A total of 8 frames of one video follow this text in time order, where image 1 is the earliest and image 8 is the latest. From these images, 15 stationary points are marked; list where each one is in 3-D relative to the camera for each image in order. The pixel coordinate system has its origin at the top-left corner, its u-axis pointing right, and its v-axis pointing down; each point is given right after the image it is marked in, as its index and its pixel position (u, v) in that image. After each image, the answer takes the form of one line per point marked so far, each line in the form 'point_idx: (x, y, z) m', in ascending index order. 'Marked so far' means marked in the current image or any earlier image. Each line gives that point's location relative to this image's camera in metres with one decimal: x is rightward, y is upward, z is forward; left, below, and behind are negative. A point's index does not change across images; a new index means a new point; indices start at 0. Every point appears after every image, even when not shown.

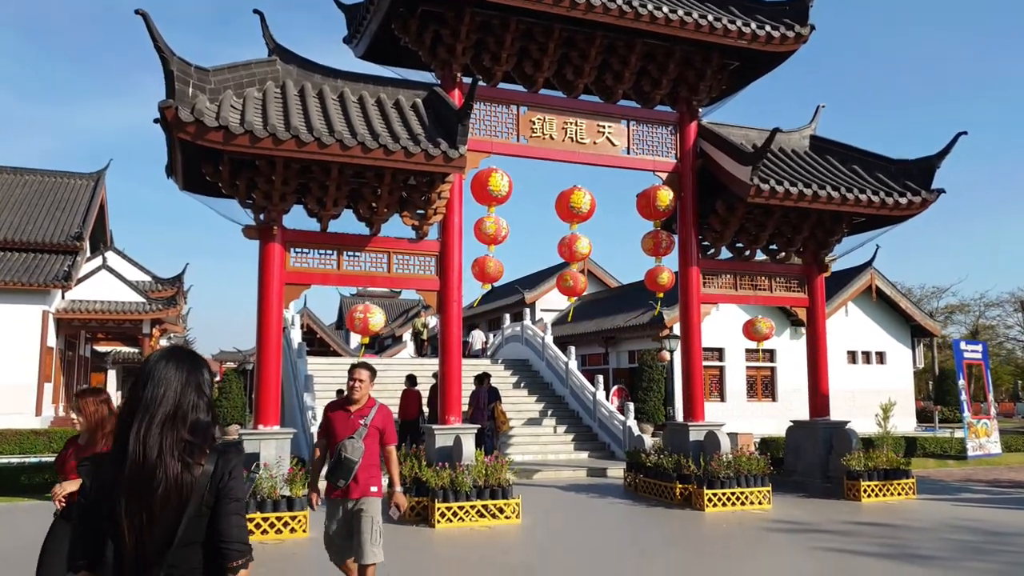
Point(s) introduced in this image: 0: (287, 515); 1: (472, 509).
0: (-2.2, -2.3, +7.7) m
1: (-0.4, -2.3, +8.2) m
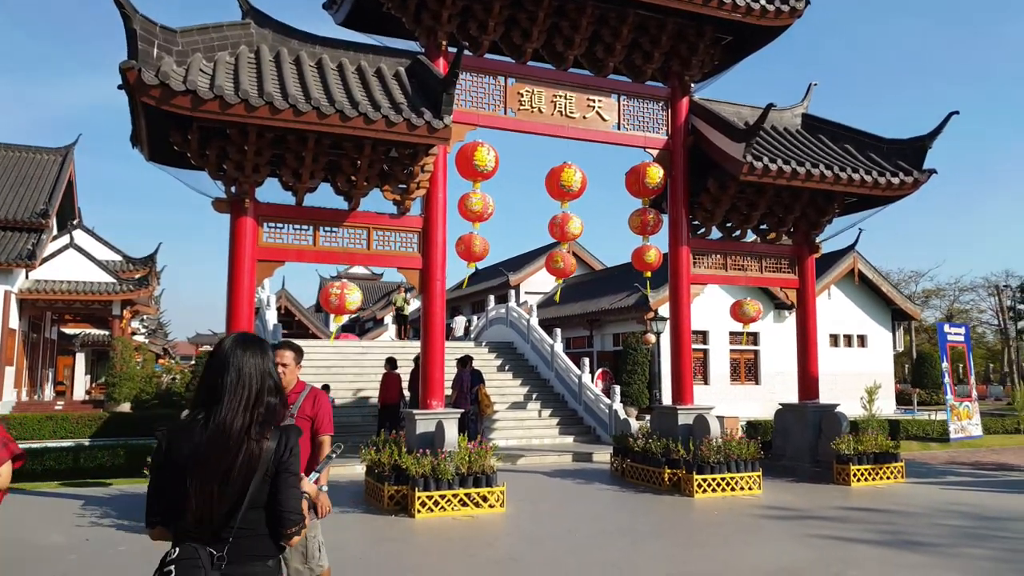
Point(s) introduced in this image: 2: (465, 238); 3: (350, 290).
0: (-2.4, -2.1, +7.3) m
1: (-0.6, -2.1, +7.9) m
2: (-0.5, +0.6, +8.9) m
3: (-1.8, 0.0, +8.6) m
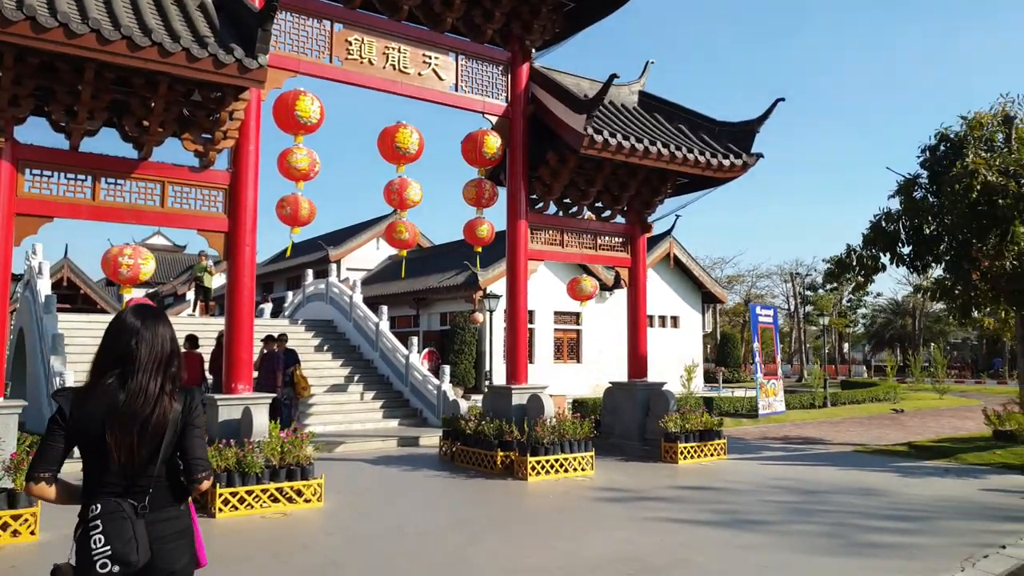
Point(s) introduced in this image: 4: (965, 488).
0: (-3.8, -1.7, +6.0) m
1: (-2.2, -1.8, +6.9) m
2: (-2.3, +0.9, +7.9) m
3: (-3.5, +0.3, +7.3) m
4: (+4.1, -1.8, +7.0) m
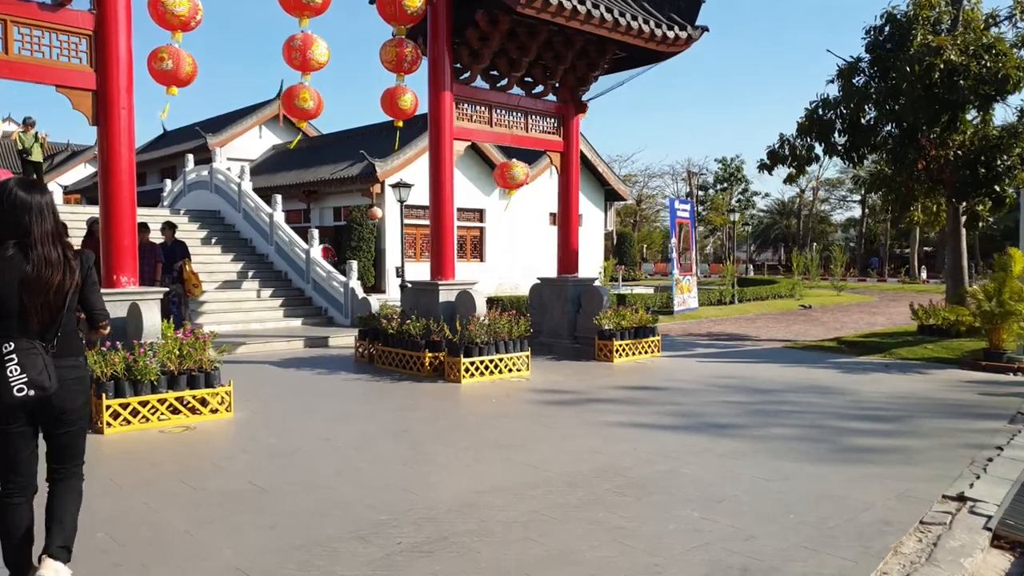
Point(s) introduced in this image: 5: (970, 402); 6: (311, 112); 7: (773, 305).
0: (-4.1, -0.9, +4.7) m
1: (-2.6, -0.9, +5.9) m
2: (-2.9, +2.0, +6.5) m
3: (-3.9, +1.3, +5.8) m
4: (+3.6, -0.8, +6.8) m
5: (+3.5, -0.9, +6.0) m
6: (-2.0, +1.8, +7.8) m
7: (+5.2, -0.3, +15.5) m
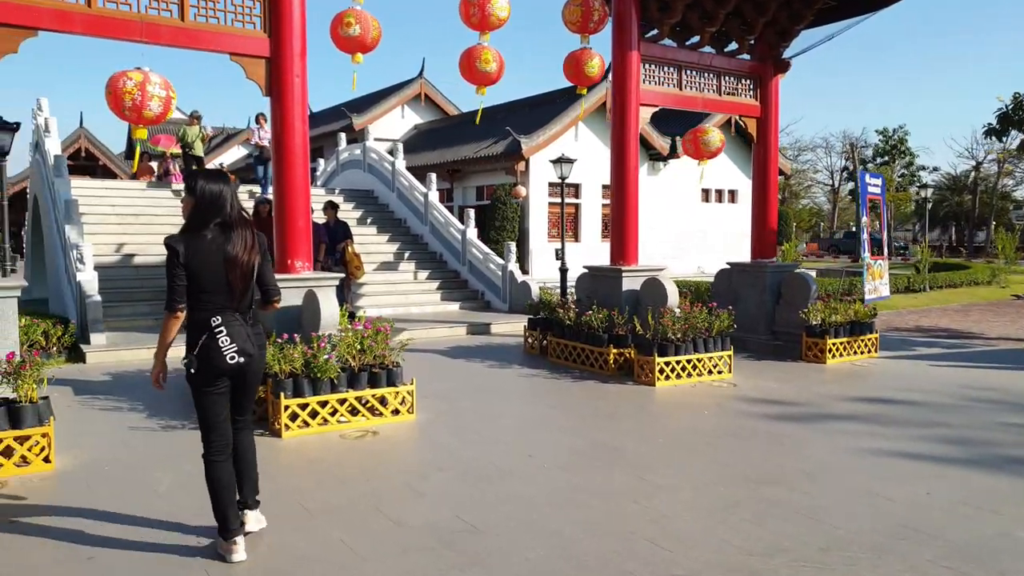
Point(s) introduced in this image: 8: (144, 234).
0: (-2.8, -0.8, +4.4) m
1: (-1.2, -0.8, +5.3) m
2: (-1.3, +2.1, +5.9) m
3: (-2.4, +1.4, +5.4) m
4: (+5.1, -0.8, +5.3) m
5: (+4.9, -0.9, +4.5) m
6: (-0.2, +1.9, +7.0) m
7: (+8.1, -0.1, +13.6) m
8: (-5.4, +0.8, +11.4) m
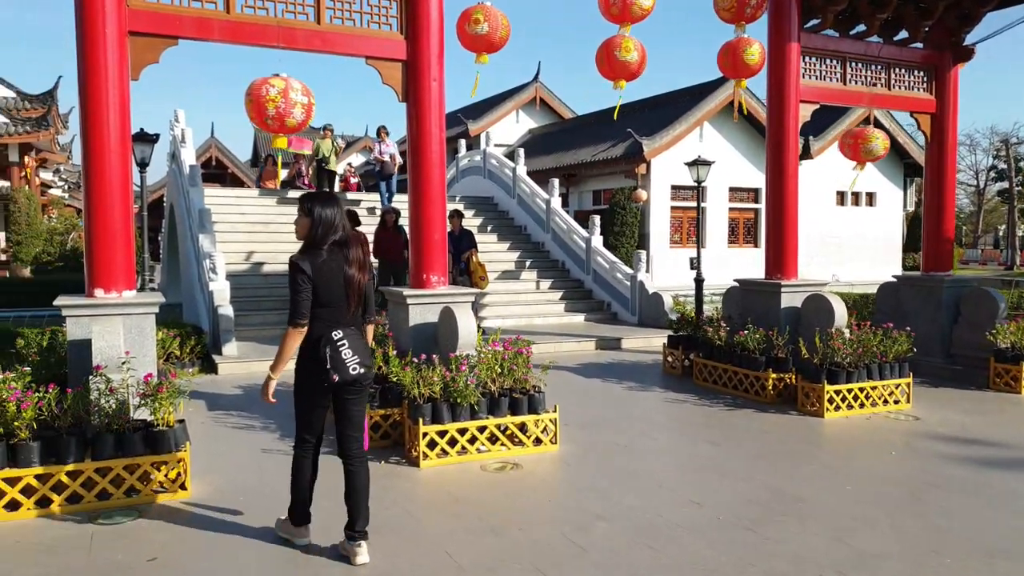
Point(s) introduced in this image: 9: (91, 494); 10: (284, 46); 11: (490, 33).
0: (-1.9, -0.9, +4.2) m
1: (-0.2, -0.9, +4.9) m
2: (-0.2, +1.9, +5.5) m
3: (-1.4, +1.3, +5.1) m
4: (+6.0, -1.0, +4.0) m
5: (+5.7, -1.0, +3.2) m
6: (+1.1, +1.8, +6.5) m
7: (+10.1, -0.3, +11.8) m
8: (-3.5, +0.7, +11.5) m
9: (-2.2, -1.1, +4.1) m
10: (-1.6, +1.7, +5.4) m
11: (-0.2, +2.0, +6.2) m
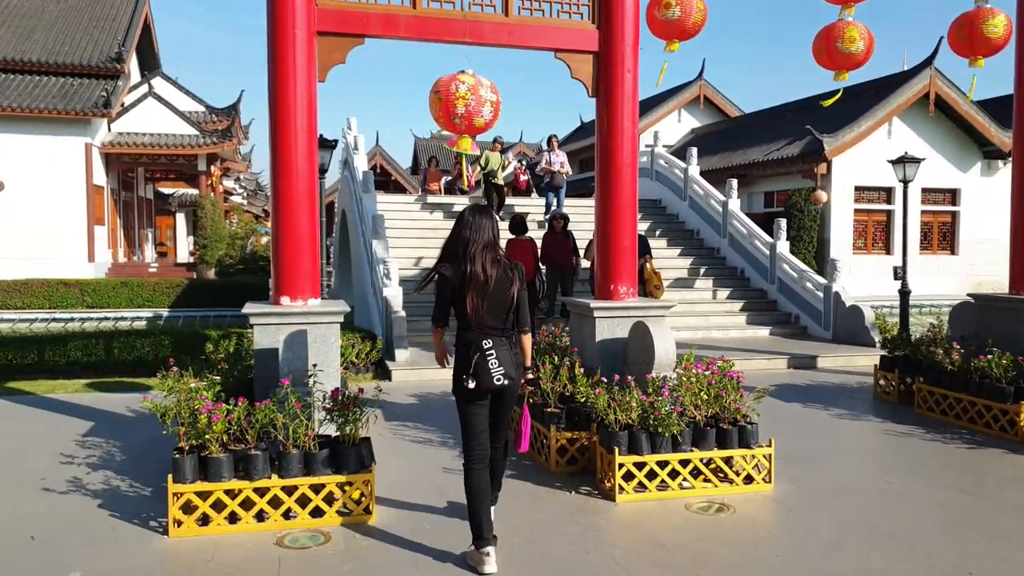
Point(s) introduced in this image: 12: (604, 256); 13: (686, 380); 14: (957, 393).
0: (-0.9, -1.0, +4.0) m
1: (+1.0, -1.0, +4.3) m
2: (+1.1, +1.9, +4.9) m
3: (-0.2, +1.2, +4.8) m
4: (+6.9, -1.1, +2.3) m
5: (+6.5, -1.2, +1.6) m
6: (+2.5, +1.7, +5.6) m
7: (+12.4, -0.6, +9.2) m
8: (-1.1, +0.6, +11.4) m
9: (-1.2, -1.1, +3.9) m
10: (-0.3, +1.6, +5.1) m
11: (+1.3, +1.9, +5.6) m
12: (+0.6, +0.2, +5.1) m
13: (+1.0, -0.5, +4.5) m
14: (+3.3, -0.8, +5.8) m
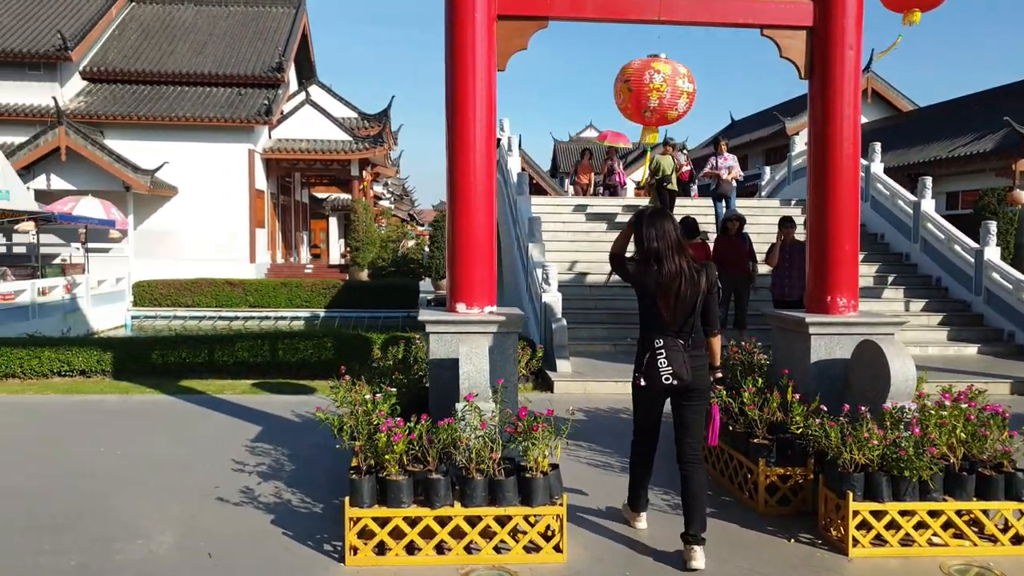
0: (+0.1, -1.0, +3.5) m
1: (+1.9, -1.1, +3.5) m
2: (+2.2, +1.8, +4.1) m
3: (+0.9, +1.1, +4.2) m
4: (+7.4, -1.3, +0.5) m
5: (+6.9, -1.3, -0.1) m
6: (+3.7, +1.6, +4.6) m
7: (+14.0, -0.9, +6.5) m
8: (+1.2, +0.5, +10.9) m
9: (-0.2, -1.2, +3.5) m
10: (+0.9, +1.6, +4.5) m
11: (+2.5, +1.9, +4.7) m
12: (+1.8, +0.2, +4.4) m
13: (+2.0, -0.6, +3.7) m
14: (+4.5, -0.9, +4.6) m
